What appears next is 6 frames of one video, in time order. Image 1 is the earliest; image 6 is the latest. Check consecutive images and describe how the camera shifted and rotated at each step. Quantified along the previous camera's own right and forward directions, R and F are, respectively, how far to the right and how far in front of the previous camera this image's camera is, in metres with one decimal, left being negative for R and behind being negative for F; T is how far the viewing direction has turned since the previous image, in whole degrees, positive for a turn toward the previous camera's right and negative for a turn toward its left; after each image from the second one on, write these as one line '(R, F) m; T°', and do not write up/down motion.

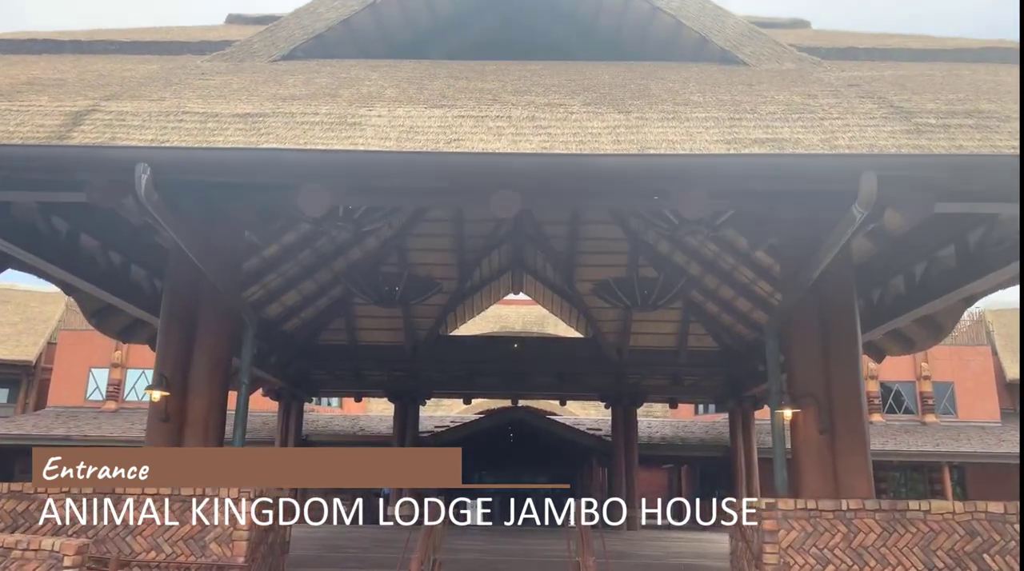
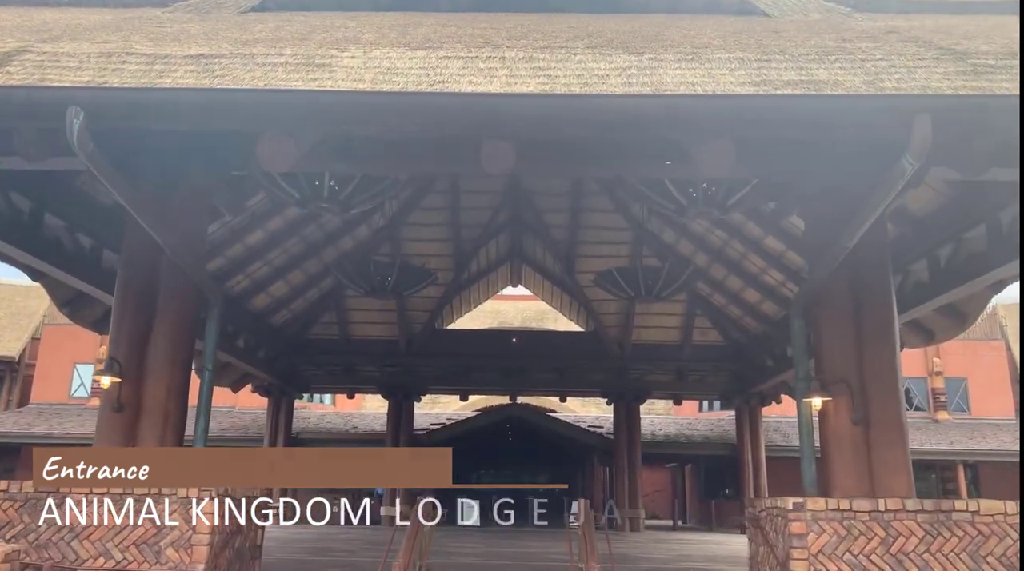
(0.0, +0.6) m; 0°
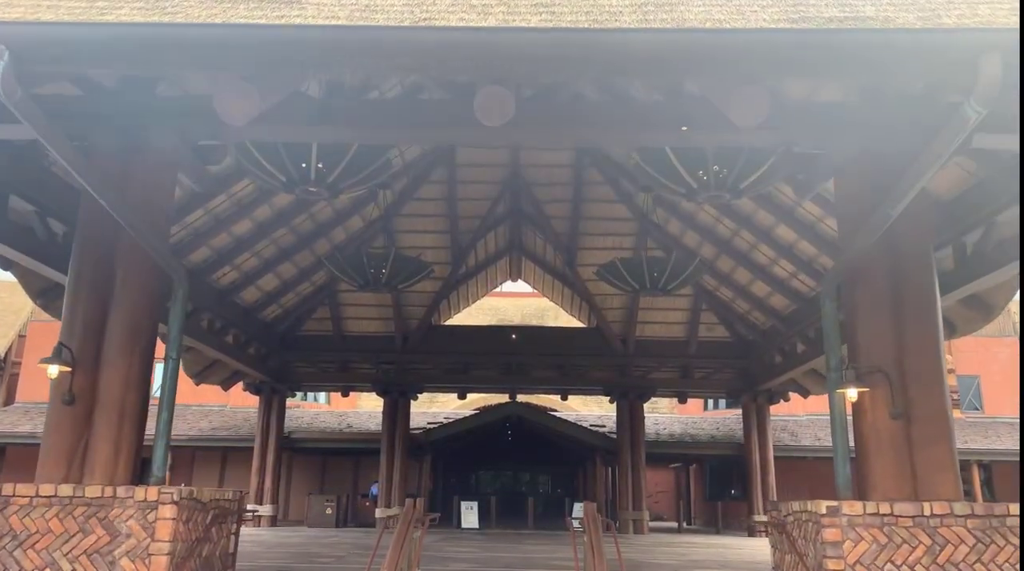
(0.0, +0.6) m; 0°
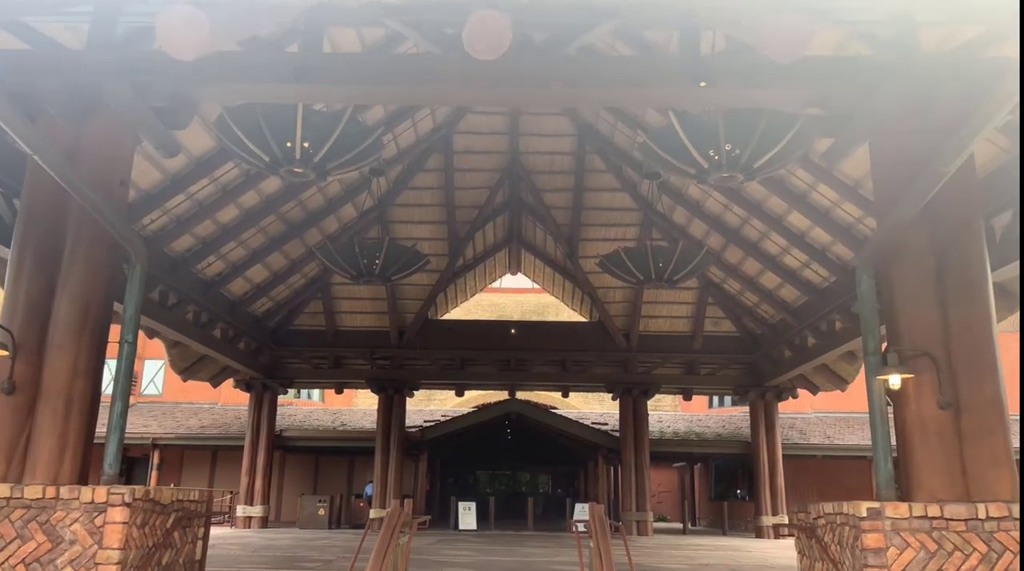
(0.0, +0.5) m; 0°
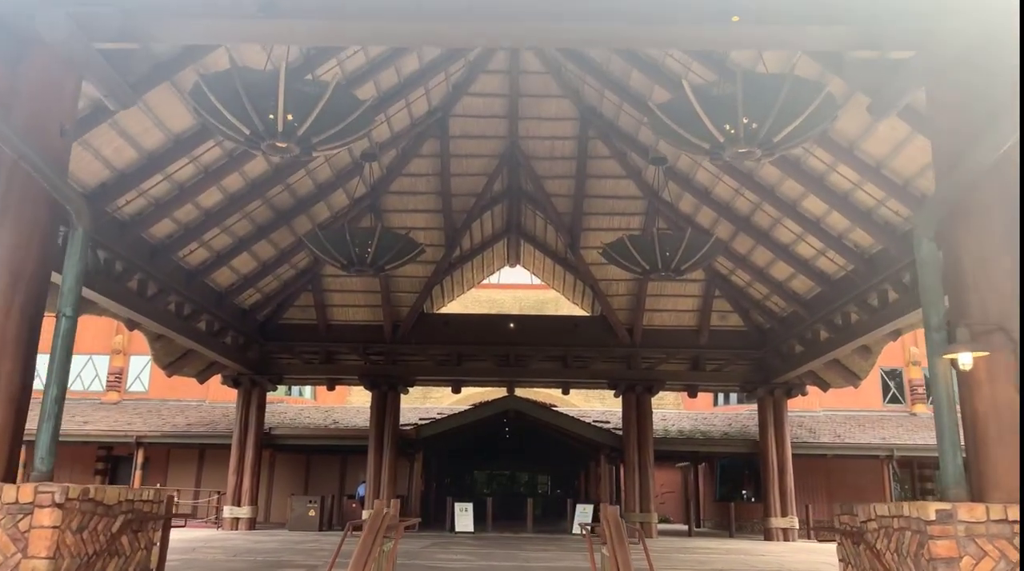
(0.0, +0.6) m; 0°
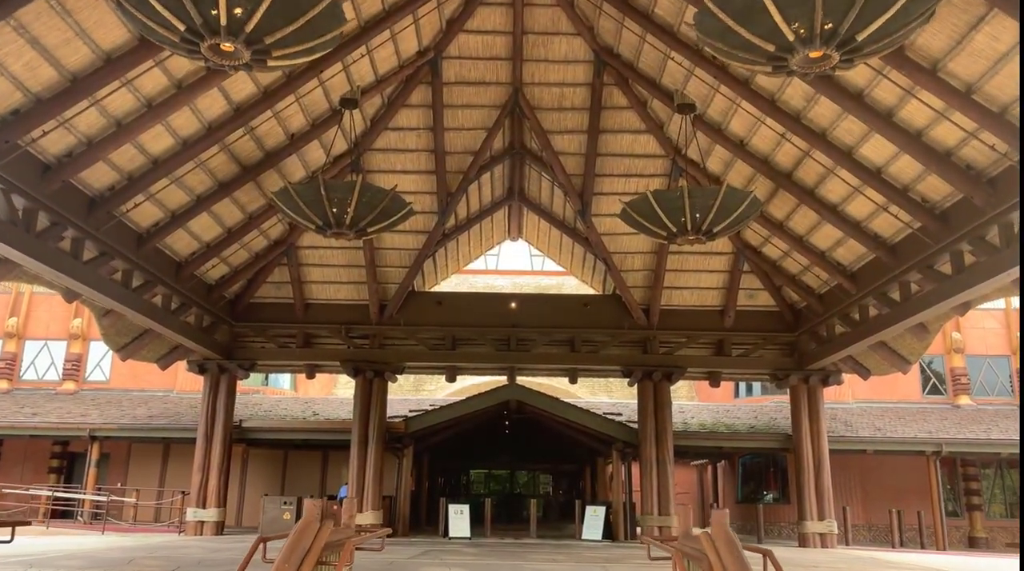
(-0.1, +1.7) m; 0°
